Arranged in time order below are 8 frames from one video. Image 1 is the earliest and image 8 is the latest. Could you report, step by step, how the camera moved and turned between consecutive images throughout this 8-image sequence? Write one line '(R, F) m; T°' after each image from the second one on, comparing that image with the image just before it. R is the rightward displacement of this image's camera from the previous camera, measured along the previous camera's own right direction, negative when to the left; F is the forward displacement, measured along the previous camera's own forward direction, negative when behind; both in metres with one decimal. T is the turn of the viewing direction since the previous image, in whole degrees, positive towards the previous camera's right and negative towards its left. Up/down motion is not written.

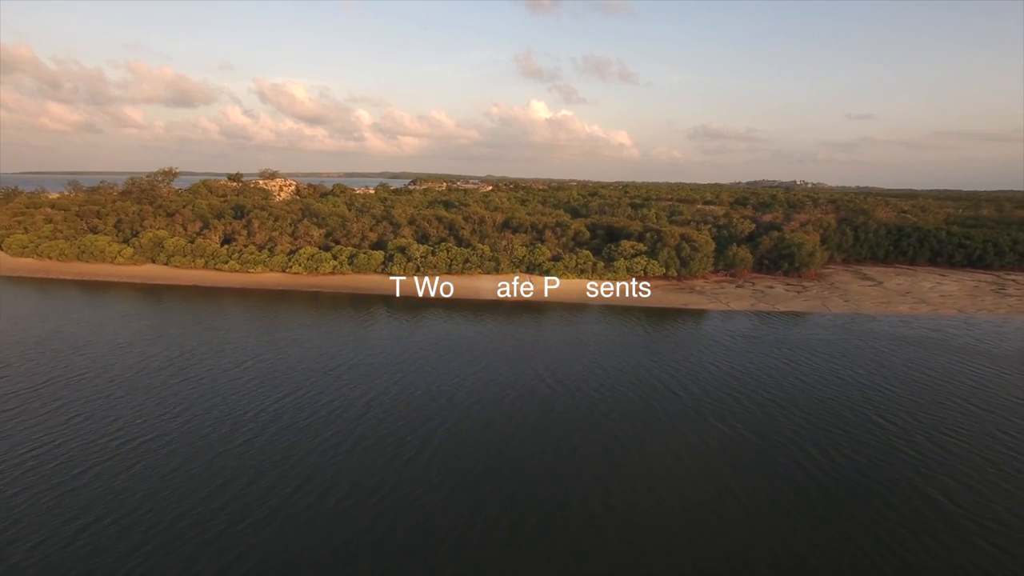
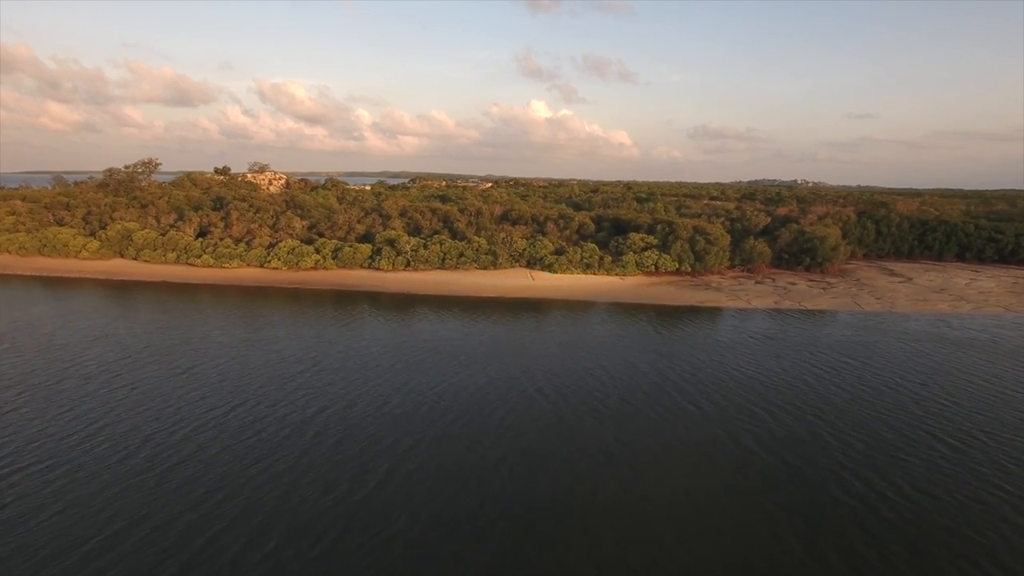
(+0.1, +3.5) m; 0°
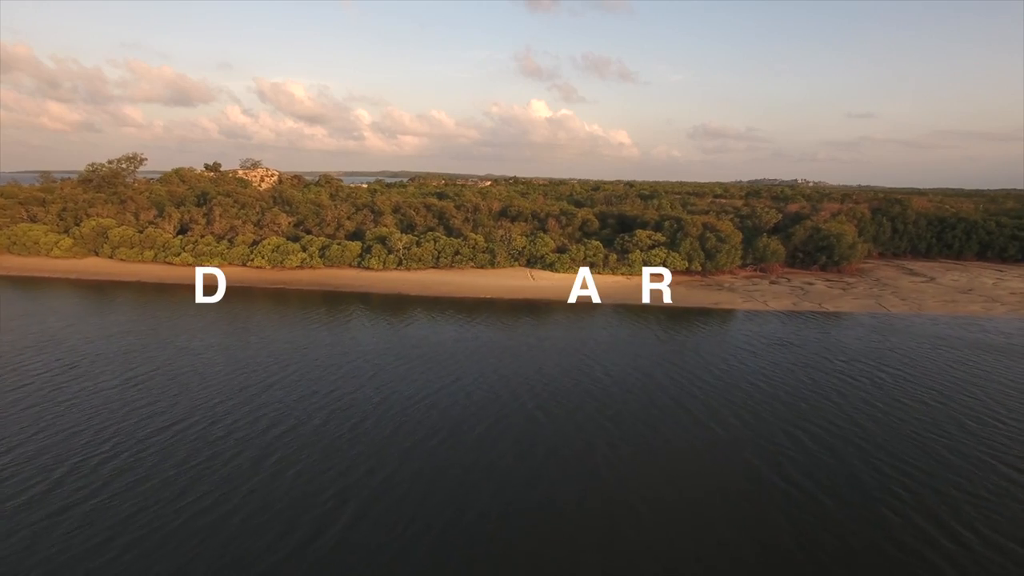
(+0.1, +2.4) m; 0°
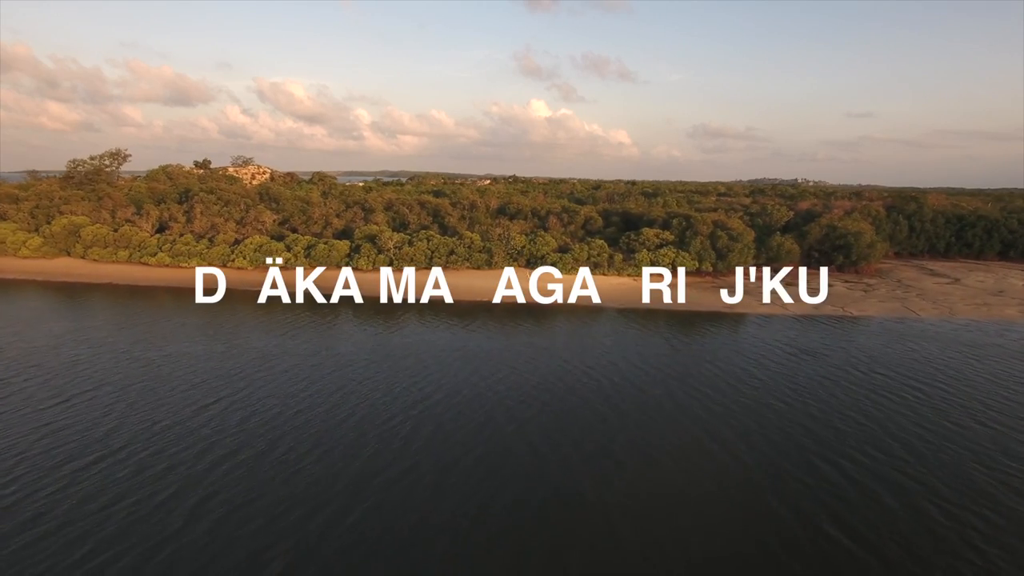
(+0.1, +2.4) m; 0°
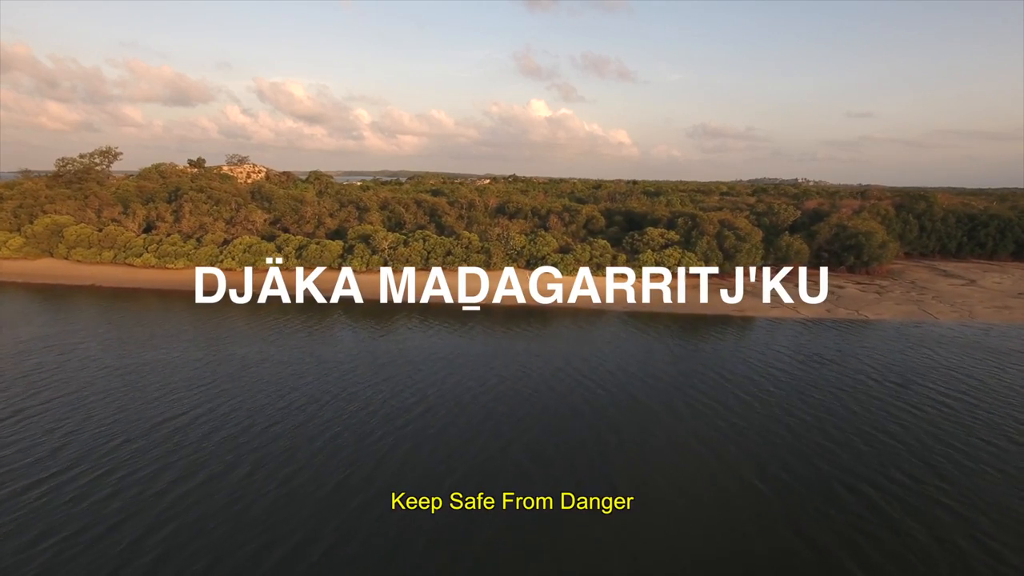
(0.0, +1.3) m; 0°
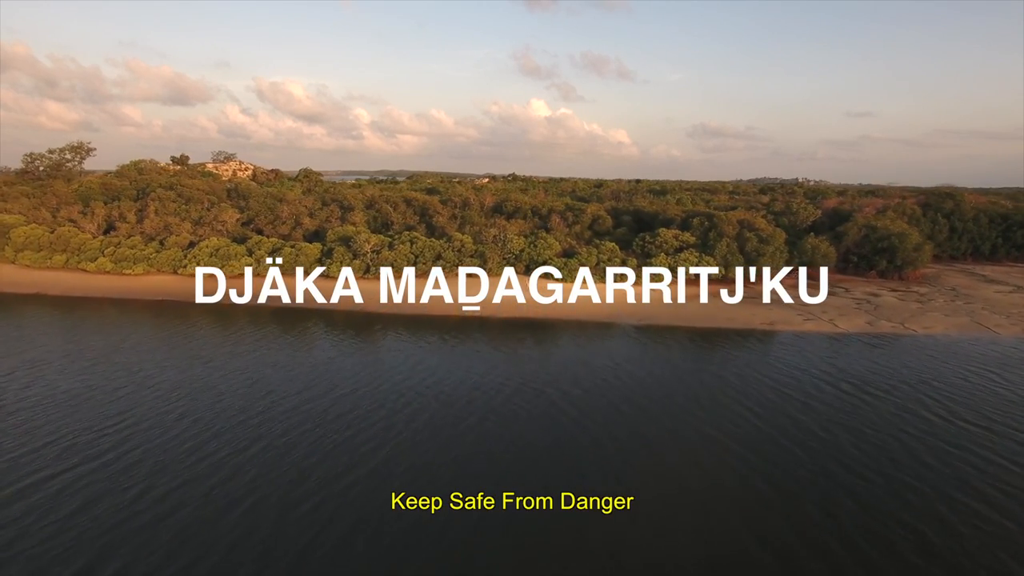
(+0.1, +3.5) m; 0°
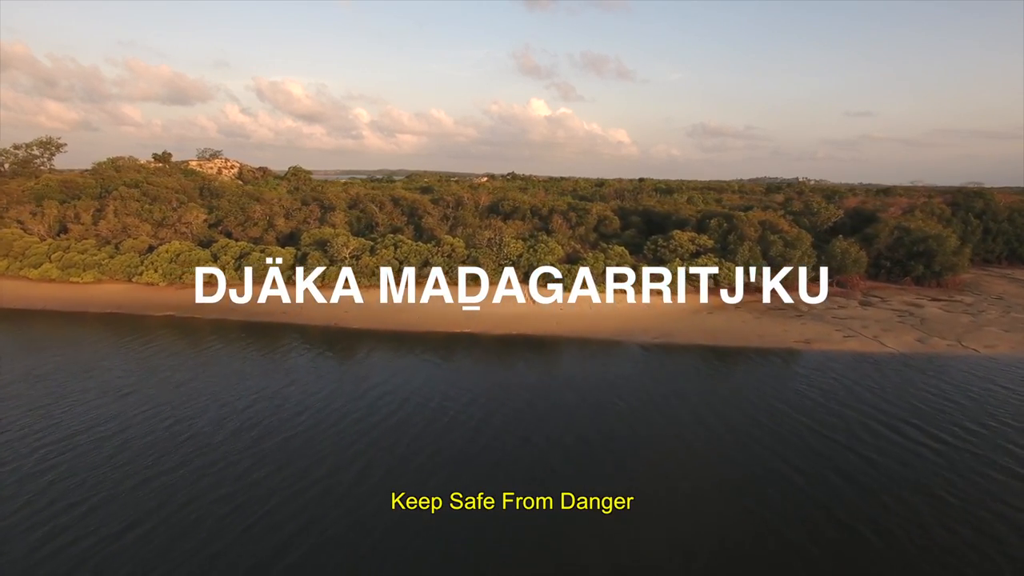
(+0.1, +3.4) m; 0°
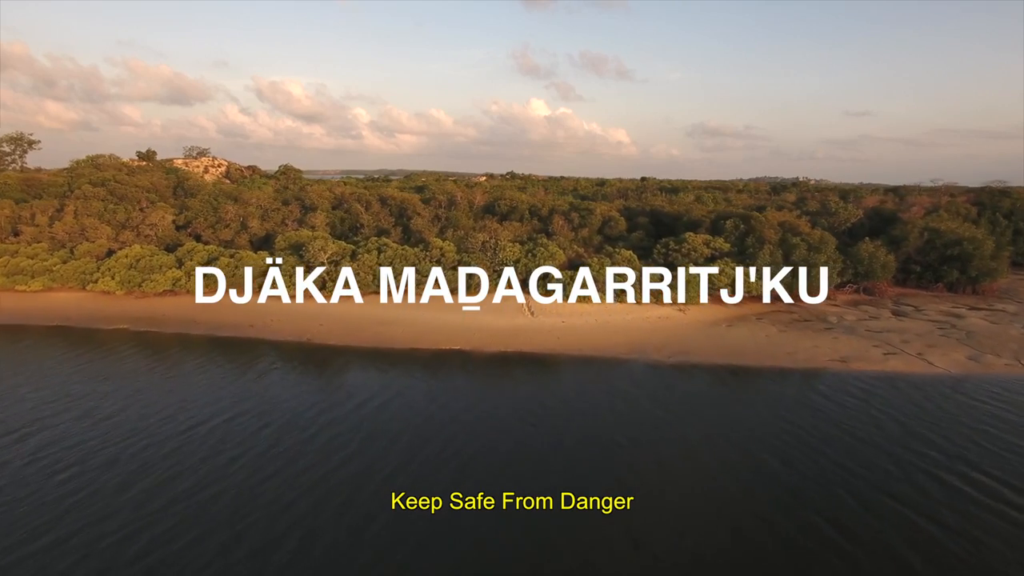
(+0.1, +2.7) m; 0°
